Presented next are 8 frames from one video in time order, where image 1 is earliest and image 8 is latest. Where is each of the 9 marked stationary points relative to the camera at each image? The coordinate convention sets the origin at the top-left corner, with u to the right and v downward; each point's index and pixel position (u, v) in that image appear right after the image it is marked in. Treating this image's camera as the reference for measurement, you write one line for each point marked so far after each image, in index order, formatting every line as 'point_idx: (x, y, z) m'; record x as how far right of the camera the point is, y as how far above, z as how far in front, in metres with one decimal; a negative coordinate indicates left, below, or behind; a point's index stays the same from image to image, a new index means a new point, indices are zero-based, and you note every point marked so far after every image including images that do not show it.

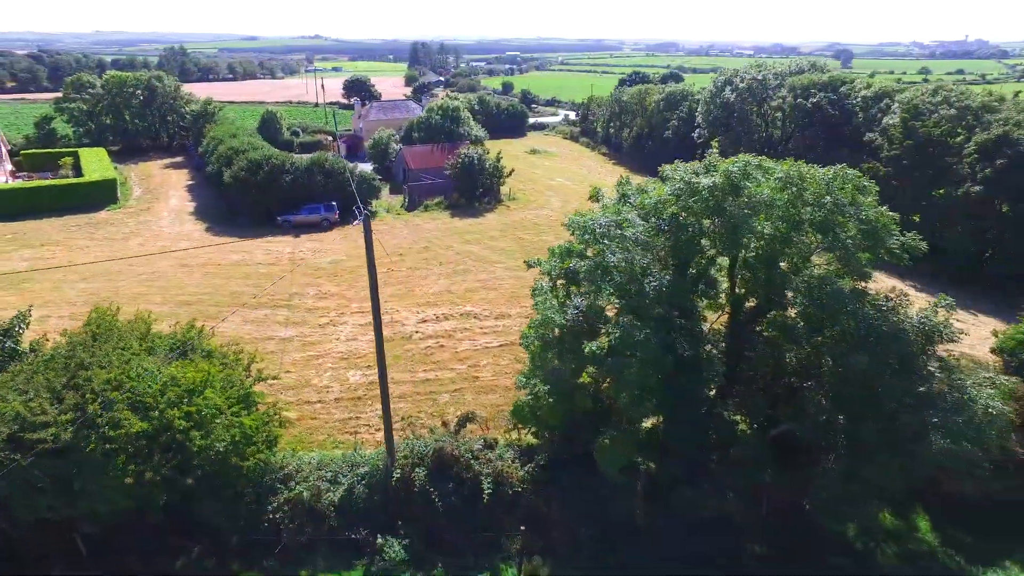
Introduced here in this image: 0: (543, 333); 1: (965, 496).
0: (+0.5, -0.9, +12.3) m
1: (+10.8, -4.9, +13.8) m
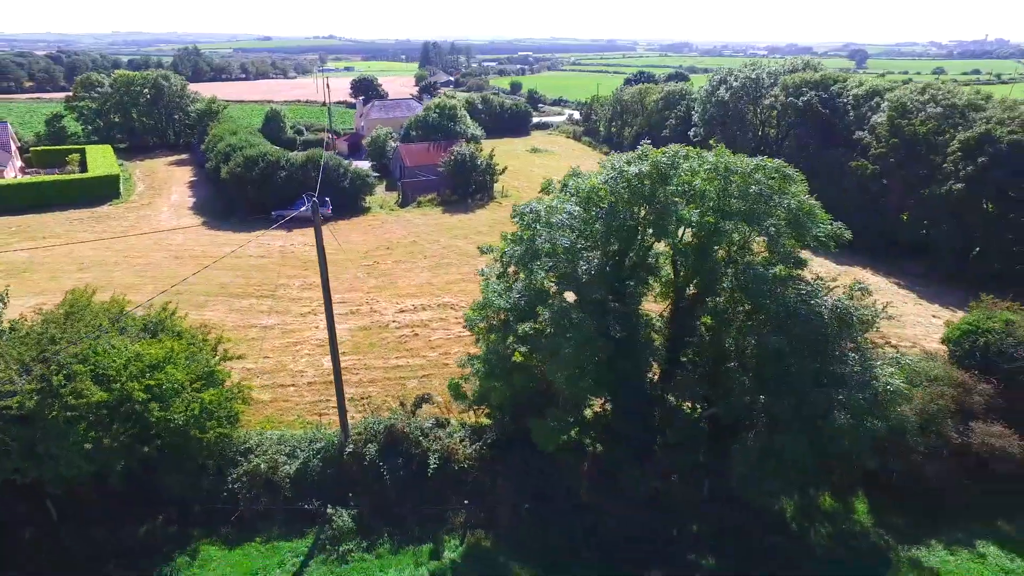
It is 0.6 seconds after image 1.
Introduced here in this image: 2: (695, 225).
0: (-0.7, -0.6, +12.9) m
1: (+9.6, -4.7, +14.2) m
2: (+3.5, +1.3, +11.5) m
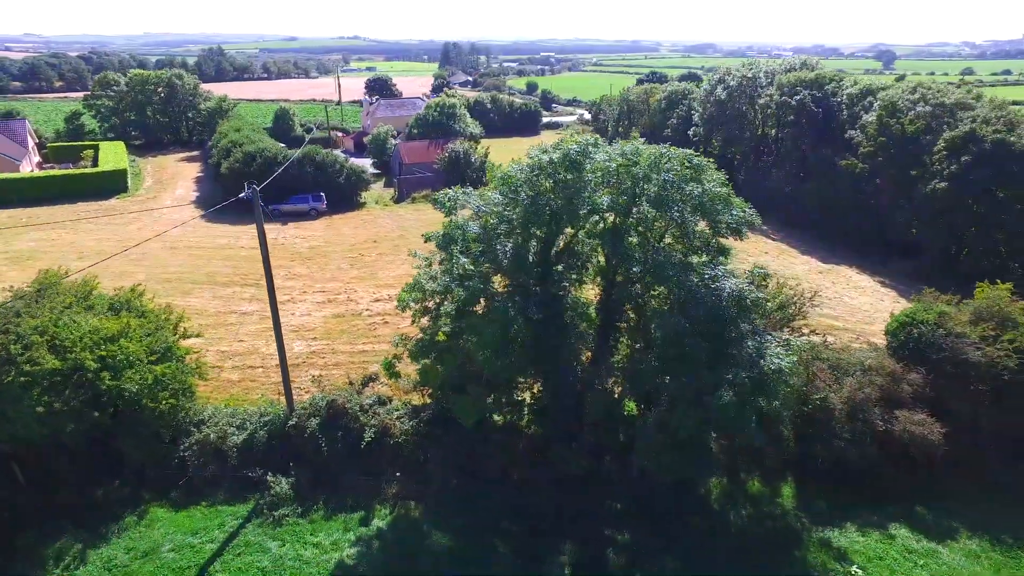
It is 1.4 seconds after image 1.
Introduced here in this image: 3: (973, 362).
0: (-2.3, -0.2, +13.6) m
1: (+8.0, -4.5, +14.5) m
2: (+1.8, +1.6, +12.1) m
3: (+11.5, -1.8, +14.4) m
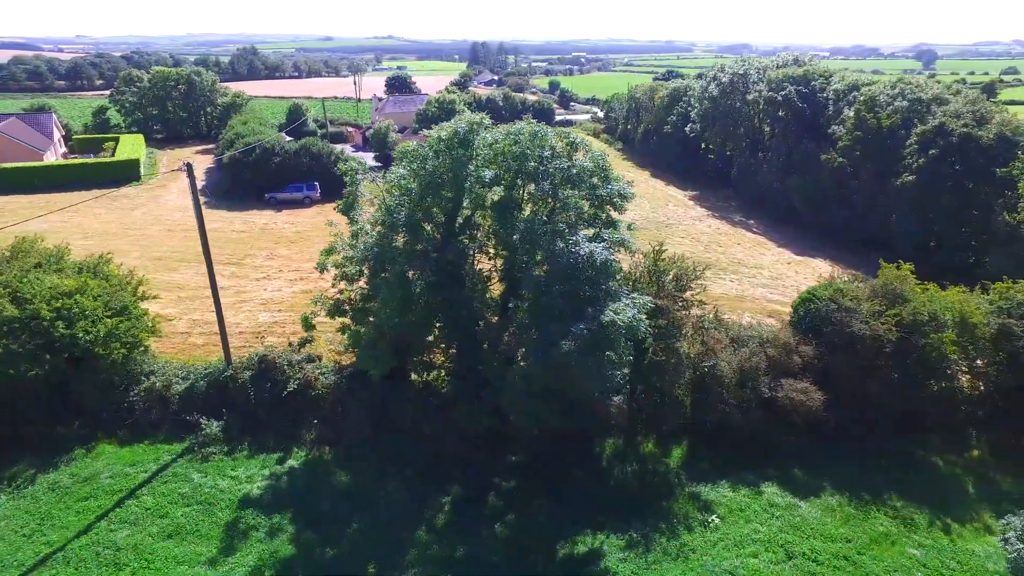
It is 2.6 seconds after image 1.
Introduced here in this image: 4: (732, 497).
0: (-4.7, +0.7, +15.1) m
1: (+5.6, -3.8, +15.5) m
2: (-0.6, +2.4, +13.4) m
3: (+9.1, -1.2, +15.2) m
4: (+5.2, -4.9, +13.7) m
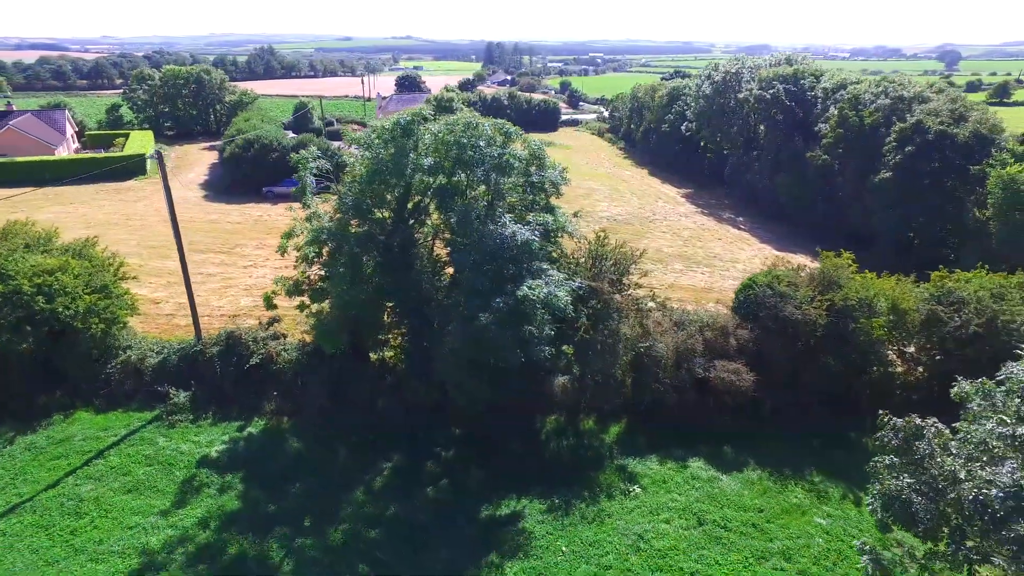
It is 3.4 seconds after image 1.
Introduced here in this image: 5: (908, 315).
0: (-6.1, +1.2, +16.2) m
1: (+4.1, -3.4, +16.3) m
2: (-2.1, +2.9, +14.3) m
3: (+7.7, -0.8, +15.9) m
4: (+3.6, -4.5, +14.5) m
5: (+10.9, -0.7, +15.9) m
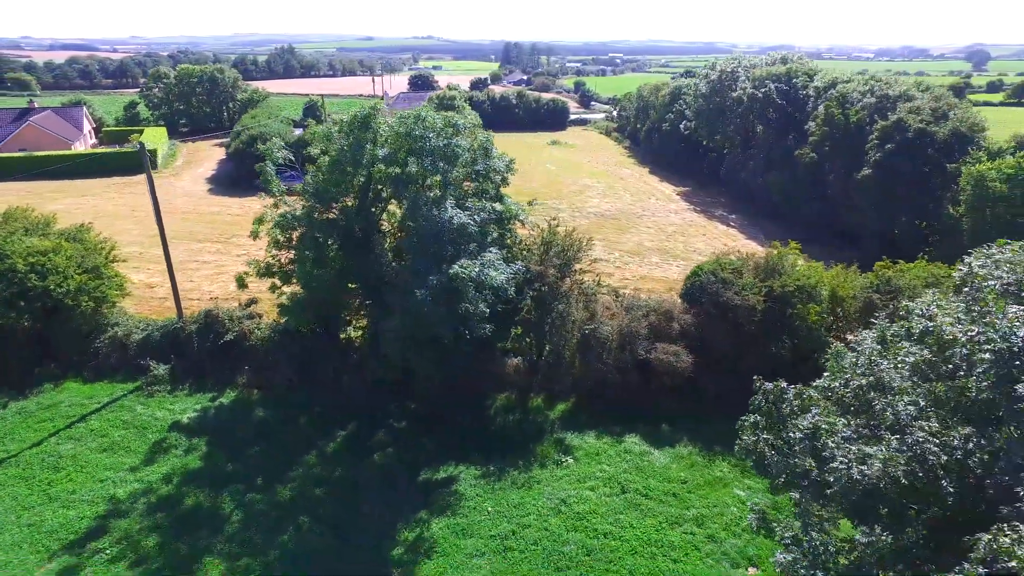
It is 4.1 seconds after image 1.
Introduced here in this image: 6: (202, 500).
0: (-7.5, +1.7, +17.4) m
1: (+2.7, -3.0, +17.2) m
2: (-3.4, +3.4, +15.4) m
3: (+6.3, -0.5, +16.6) m
4: (+2.2, -4.1, +15.4) m
5: (+9.5, -0.4, +16.6) m
6: (-7.0, -4.8, +13.0) m
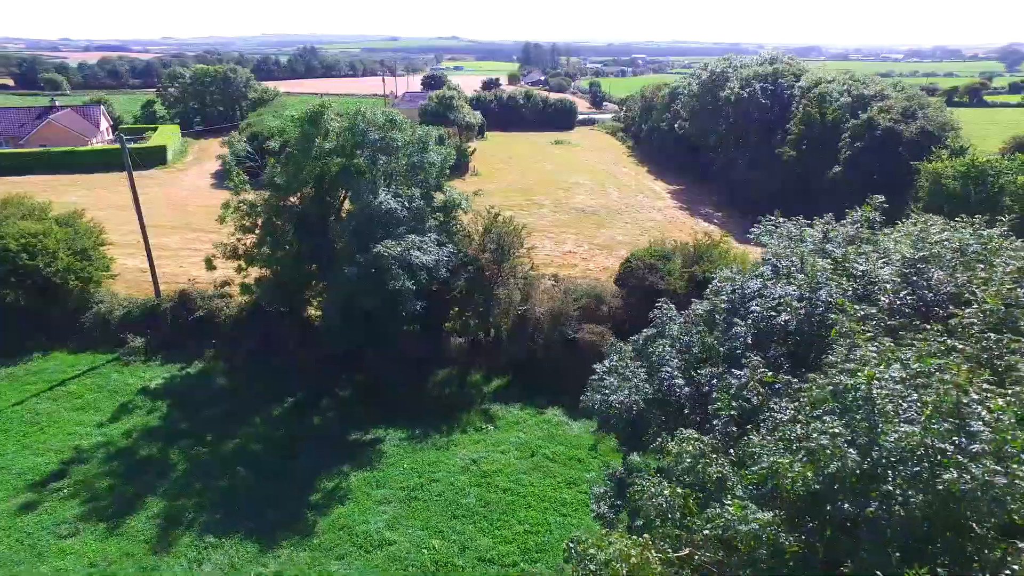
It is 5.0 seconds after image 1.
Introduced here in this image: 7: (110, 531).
0: (-9.3, +2.4, +19.0) m
1: (+0.8, -2.5, +18.4) m
2: (-5.3, +4.0, +16.9) m
3: (+4.4, 0.0, +17.7) m
4: (+0.2, -3.6, +16.6) m
5: (+7.7, 0.0, +17.6) m
6: (-9.0, -4.1, +14.6) m
7: (-8.4, -5.0, +12.1) m
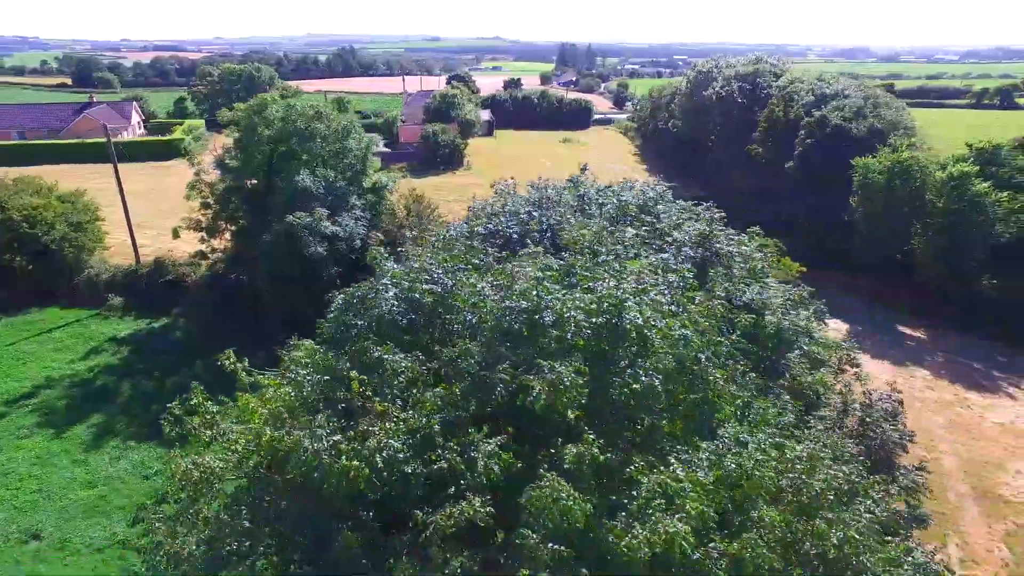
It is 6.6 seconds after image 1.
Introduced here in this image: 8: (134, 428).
0: (-12.1, +3.6, +22.1) m
1: (-2.2, -1.5, +20.9) m
2: (-8.3, +5.1, +19.8) m
3: (+1.4, +0.8, +20.0) m
4: (-3.0, -2.6, +19.1) m
5: (+4.6, +0.7, +19.6) m
6: (-12.3, -2.9, +17.7) m
7: (-11.9, -3.8, +15.1) m
8: (-10.2, -3.8, +15.5) m
